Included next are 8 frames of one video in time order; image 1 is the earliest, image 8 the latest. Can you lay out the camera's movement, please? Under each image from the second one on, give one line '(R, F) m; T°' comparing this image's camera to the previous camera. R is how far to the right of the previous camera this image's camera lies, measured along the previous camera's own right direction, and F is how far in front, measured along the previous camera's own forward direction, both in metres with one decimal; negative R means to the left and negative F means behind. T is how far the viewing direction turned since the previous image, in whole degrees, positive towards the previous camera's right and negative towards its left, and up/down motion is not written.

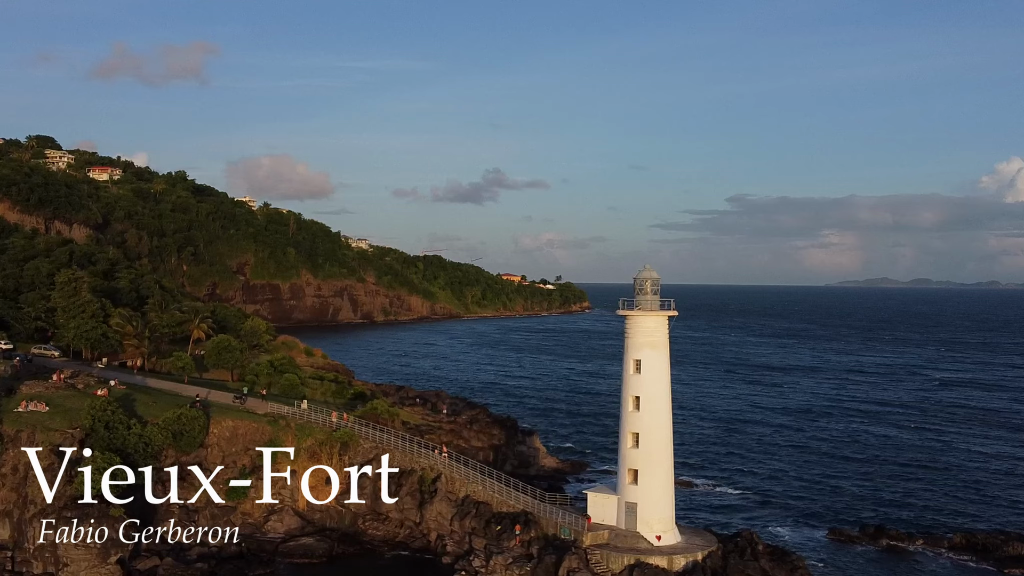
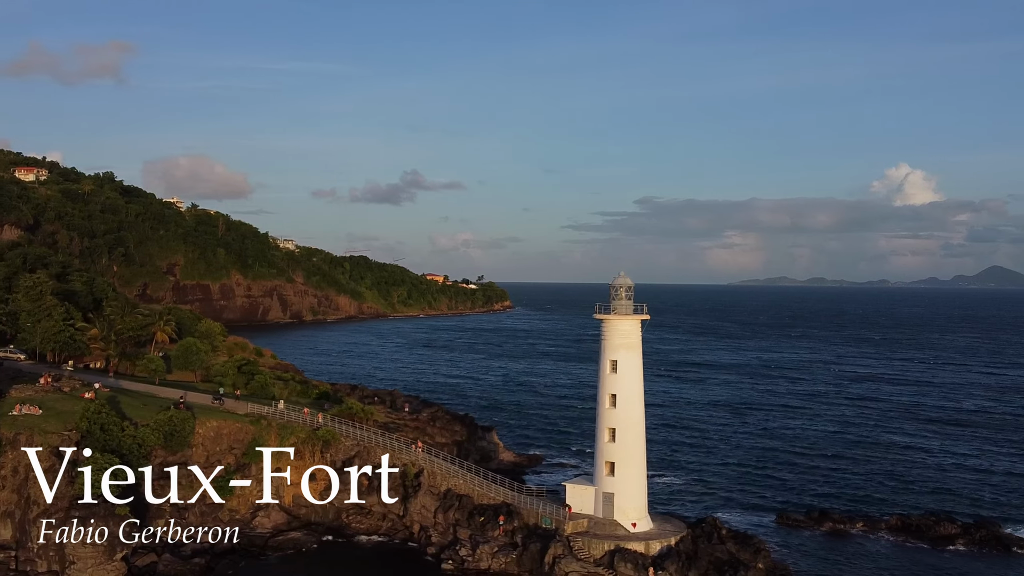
(-3.6, -2.5) m; +6°
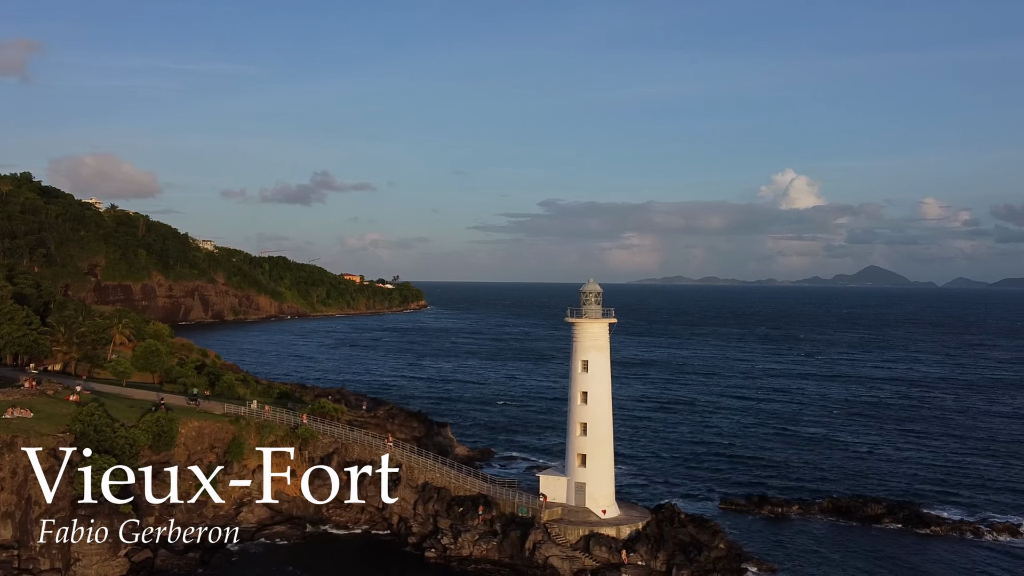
(-4.2, -2.8) m; +7°
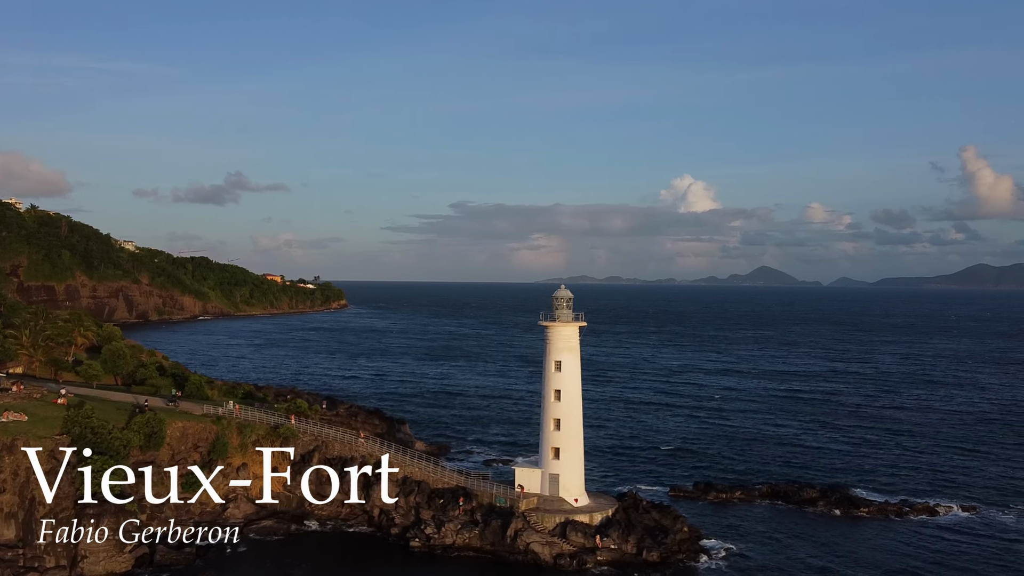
(-4.4, -2.7) m; +7°
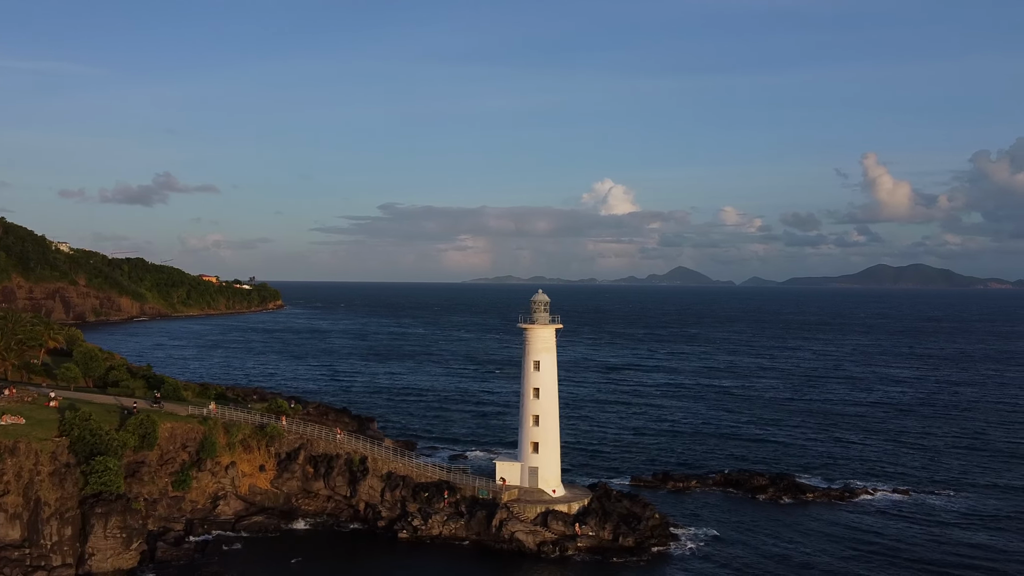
(-3.9, -2.3) m; +6°
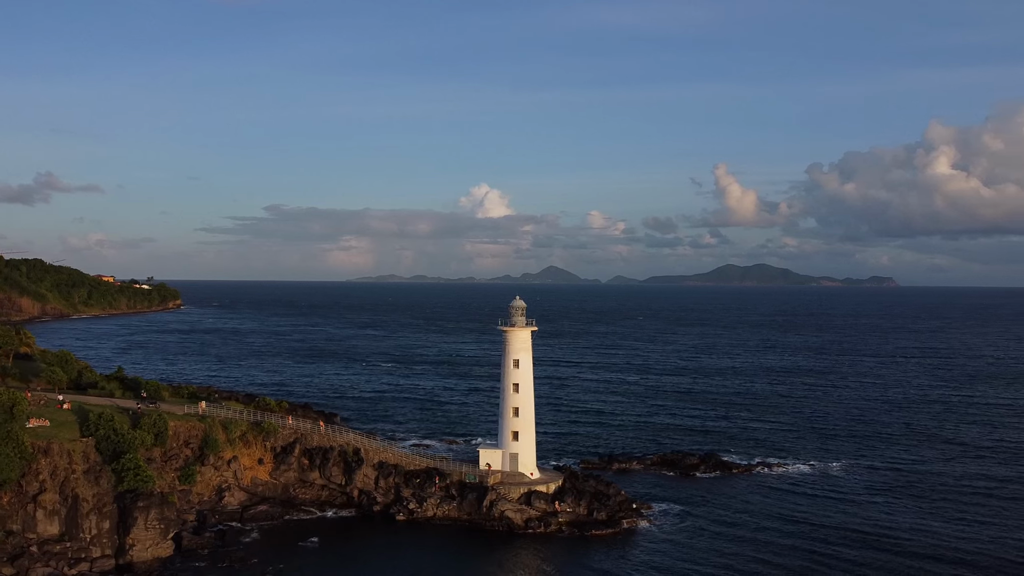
(-8.3, -3.9) m; +10°
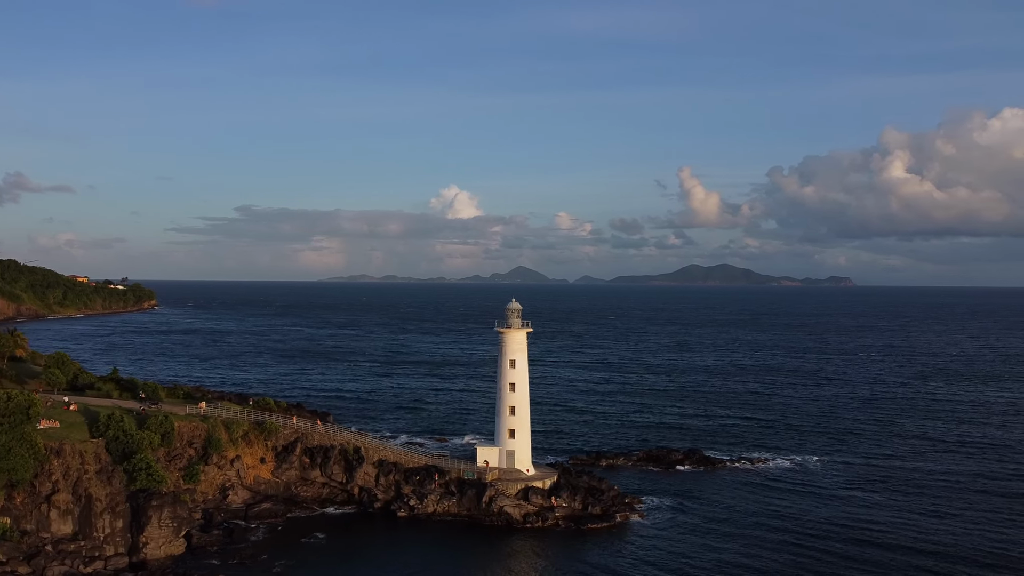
(+17.0, +3.8) m; -19°
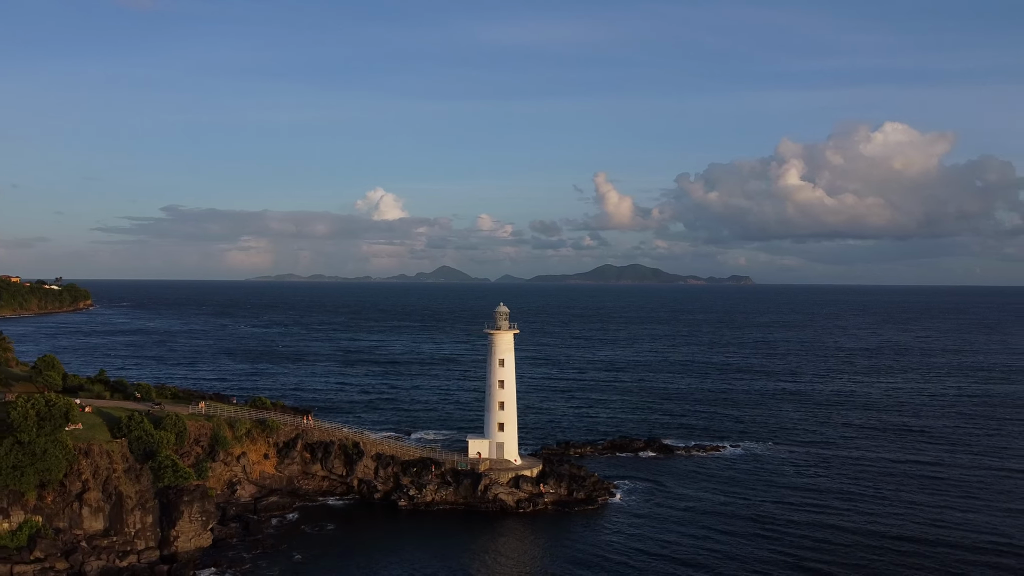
(-7.5, -3.4) m; +9°
